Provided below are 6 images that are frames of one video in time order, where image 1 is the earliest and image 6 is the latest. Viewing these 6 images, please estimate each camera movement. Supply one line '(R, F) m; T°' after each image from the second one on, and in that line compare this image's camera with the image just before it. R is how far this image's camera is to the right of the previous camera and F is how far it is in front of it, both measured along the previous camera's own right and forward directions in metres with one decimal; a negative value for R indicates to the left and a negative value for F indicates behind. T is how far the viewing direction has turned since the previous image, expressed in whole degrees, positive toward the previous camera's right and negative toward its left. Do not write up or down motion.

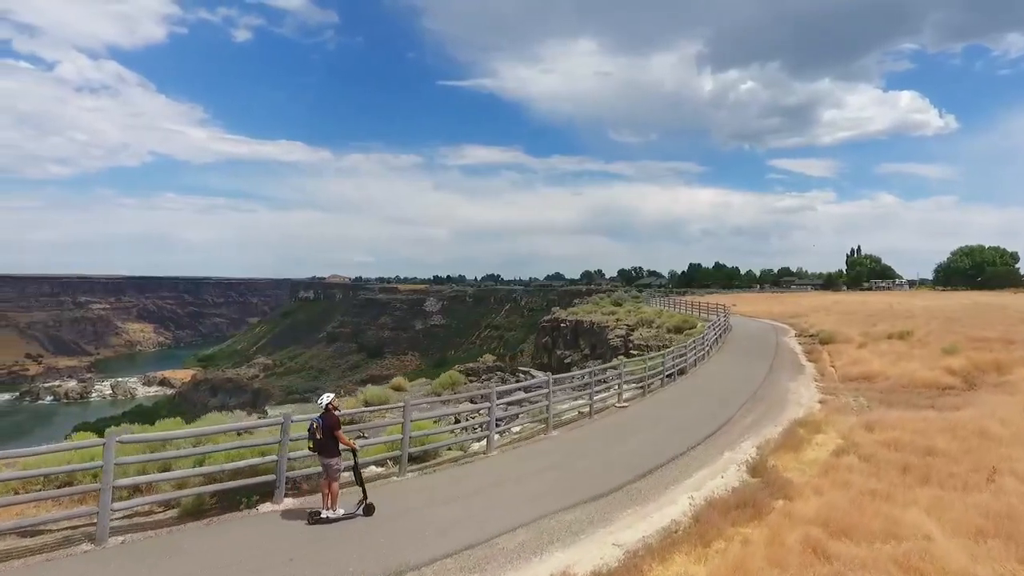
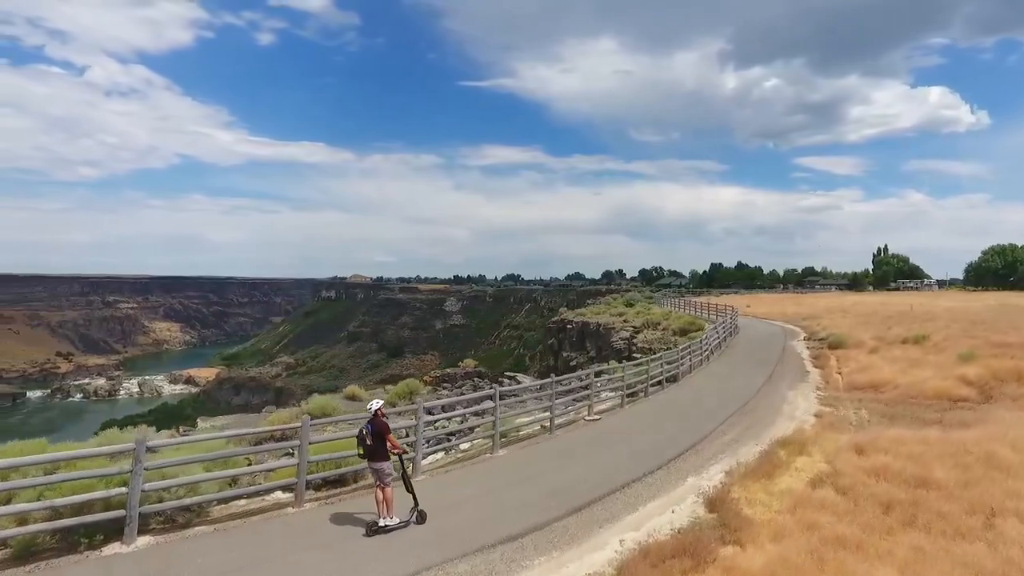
(+0.6, +0.6) m; -2°
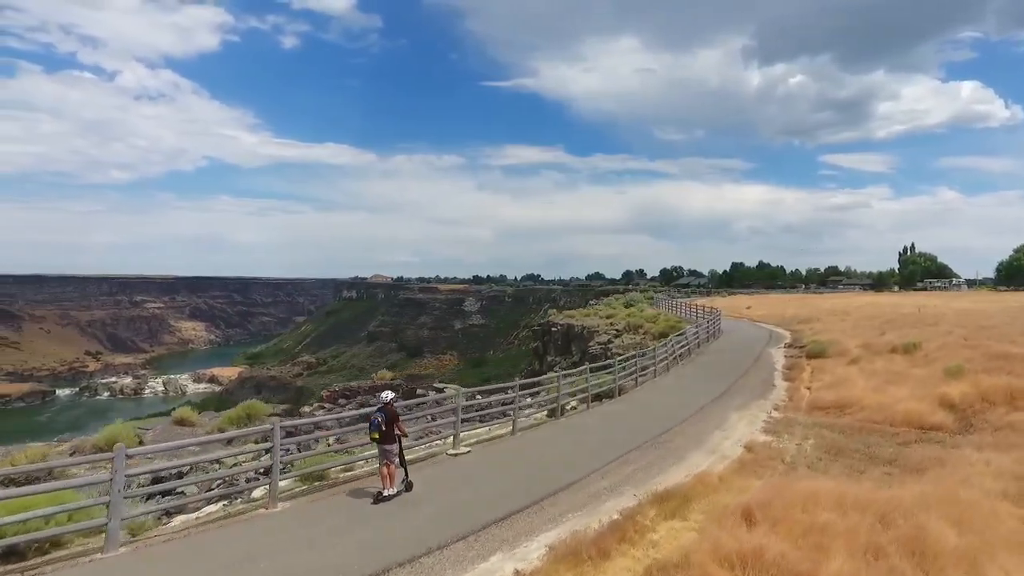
(+1.5, +1.3) m; -2°
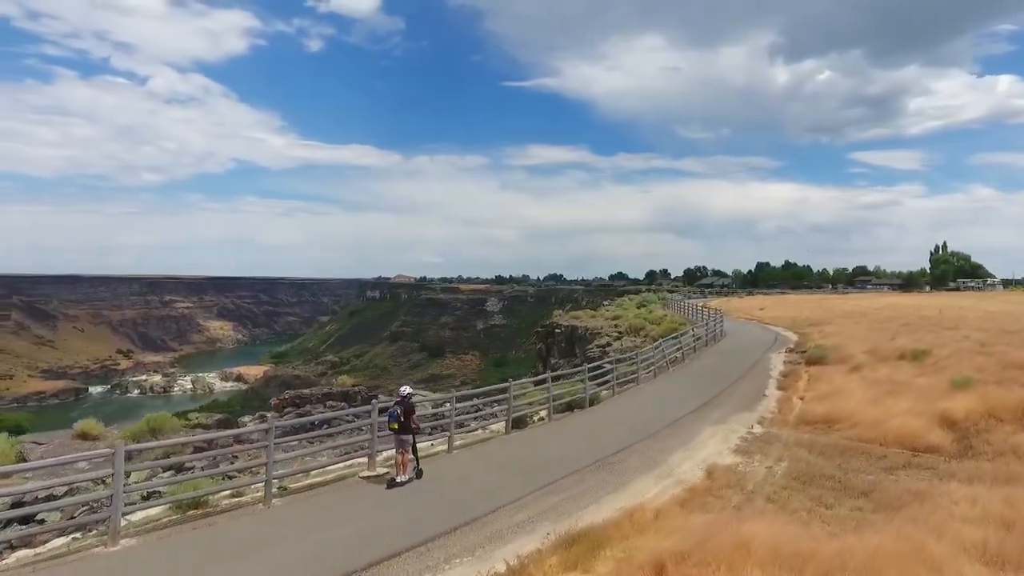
(+0.8, +0.7) m; -2°
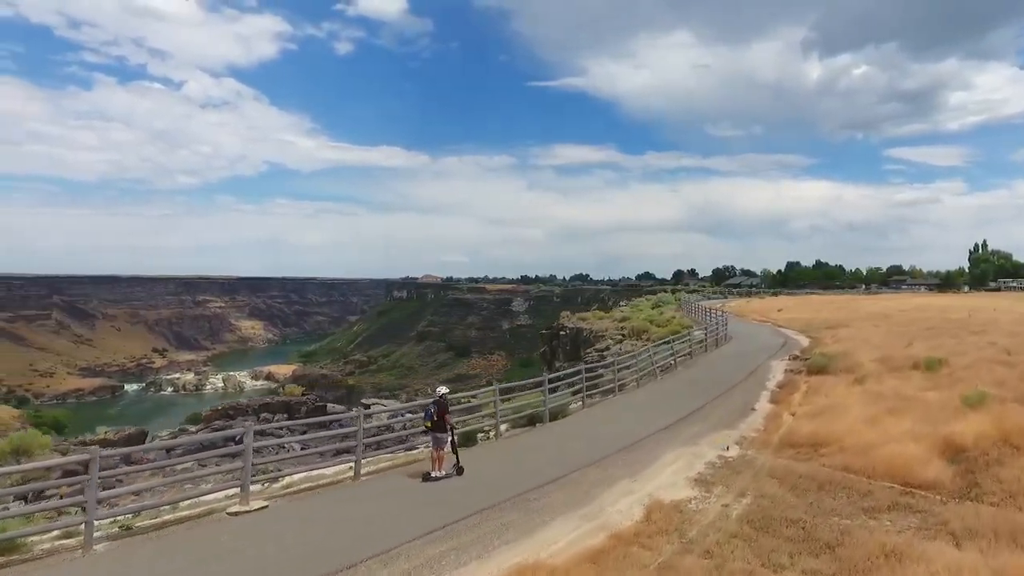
(+0.8, +0.8) m; -2°
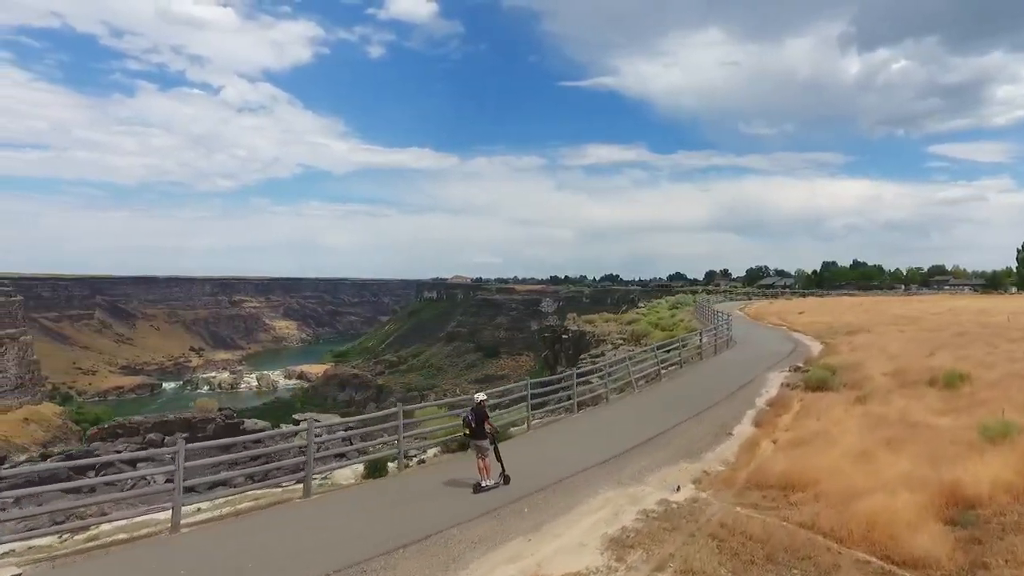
(+1.0, +1.1) m; -3°
